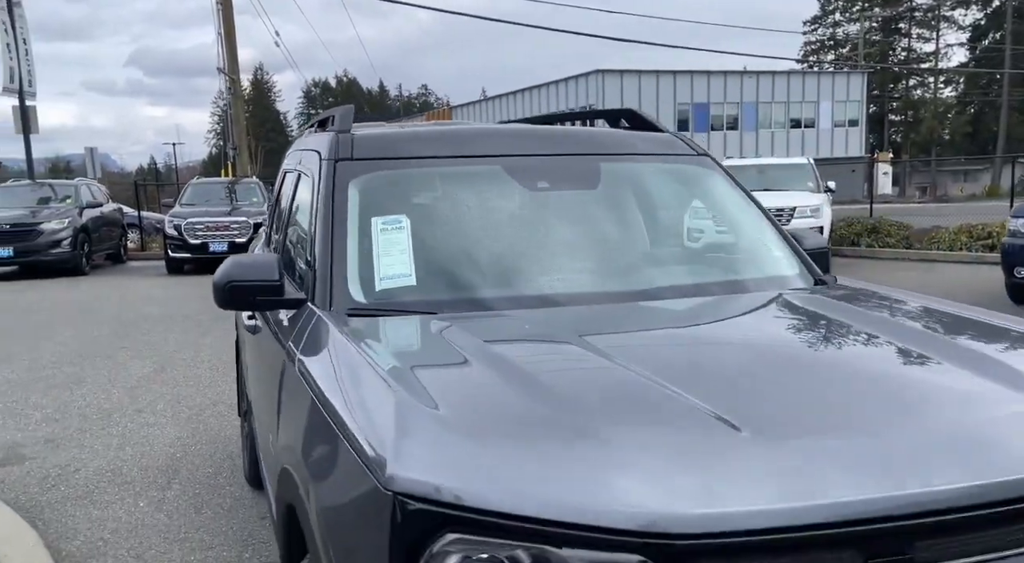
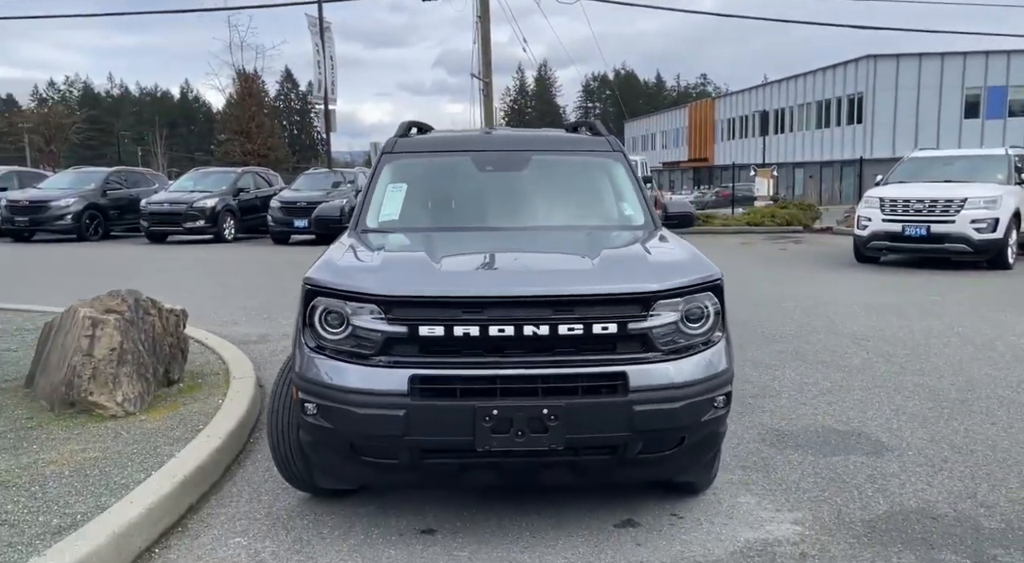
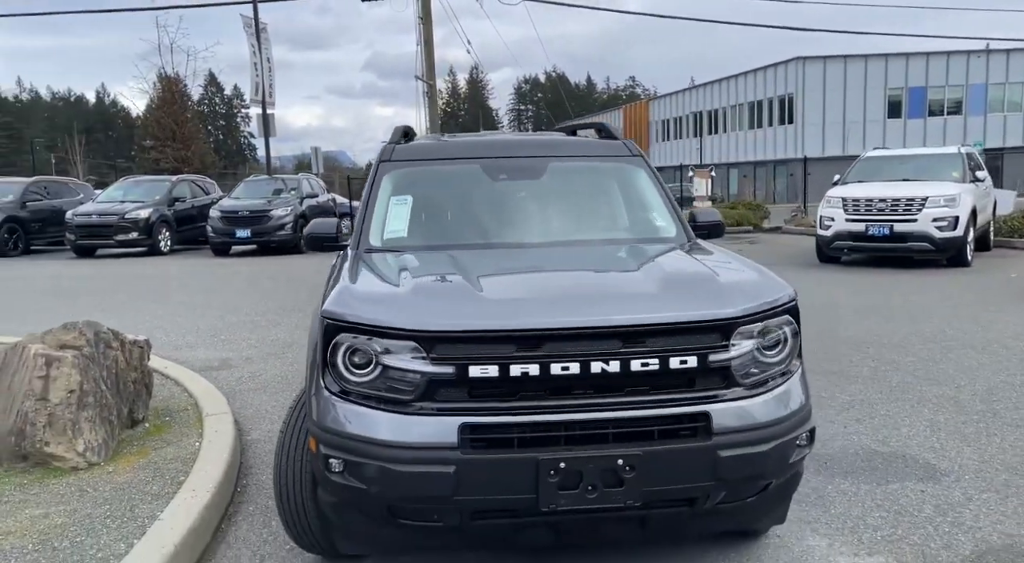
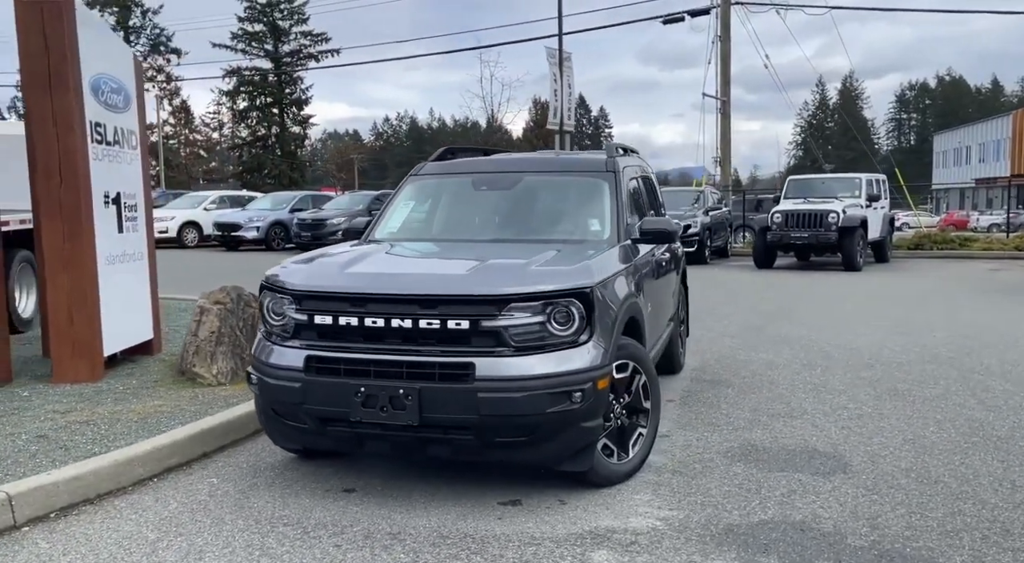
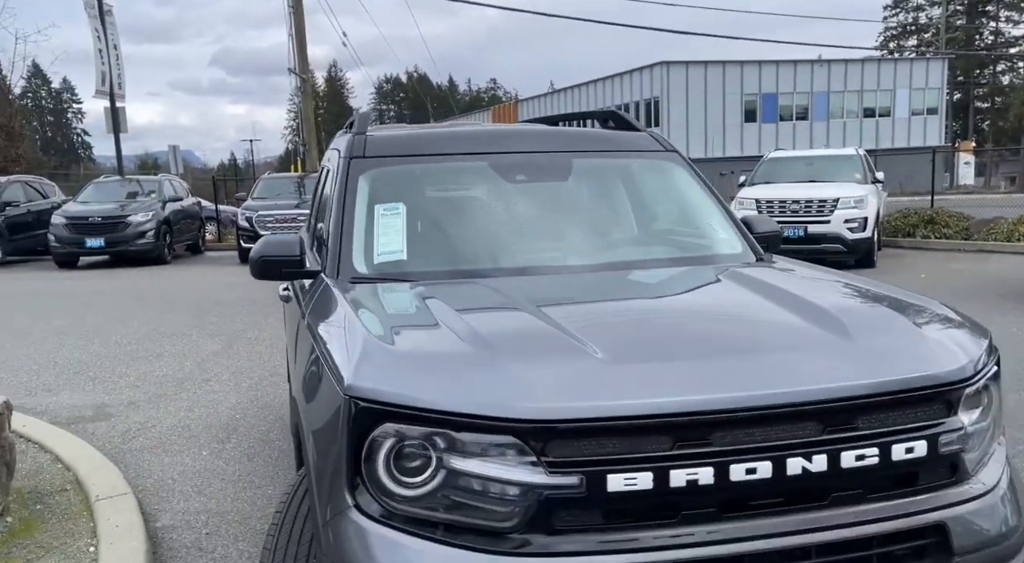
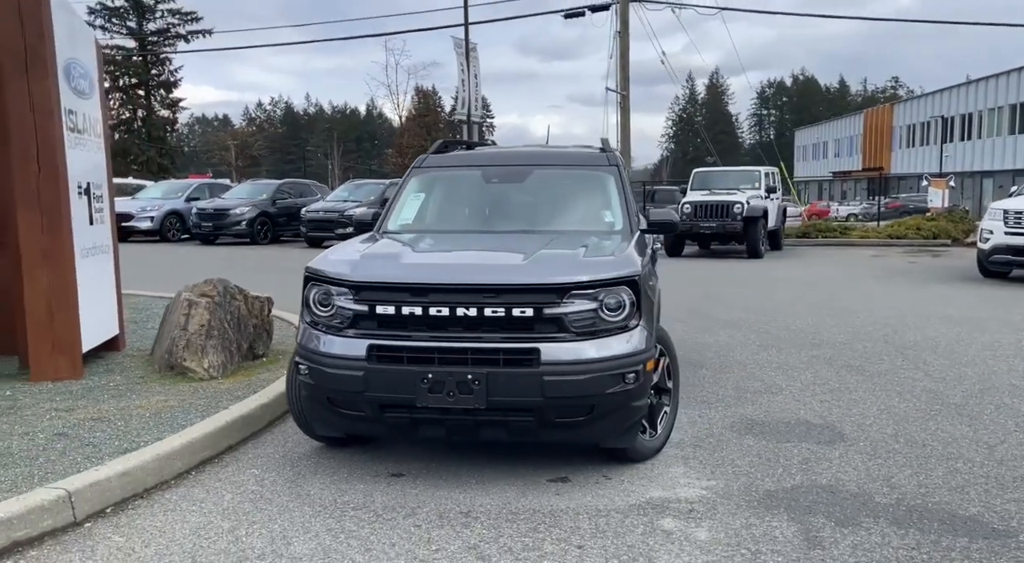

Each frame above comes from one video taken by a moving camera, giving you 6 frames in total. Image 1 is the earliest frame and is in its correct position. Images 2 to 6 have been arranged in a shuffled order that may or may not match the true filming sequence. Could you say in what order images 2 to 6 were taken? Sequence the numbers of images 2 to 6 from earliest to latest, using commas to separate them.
5, 3, 2, 6, 4
